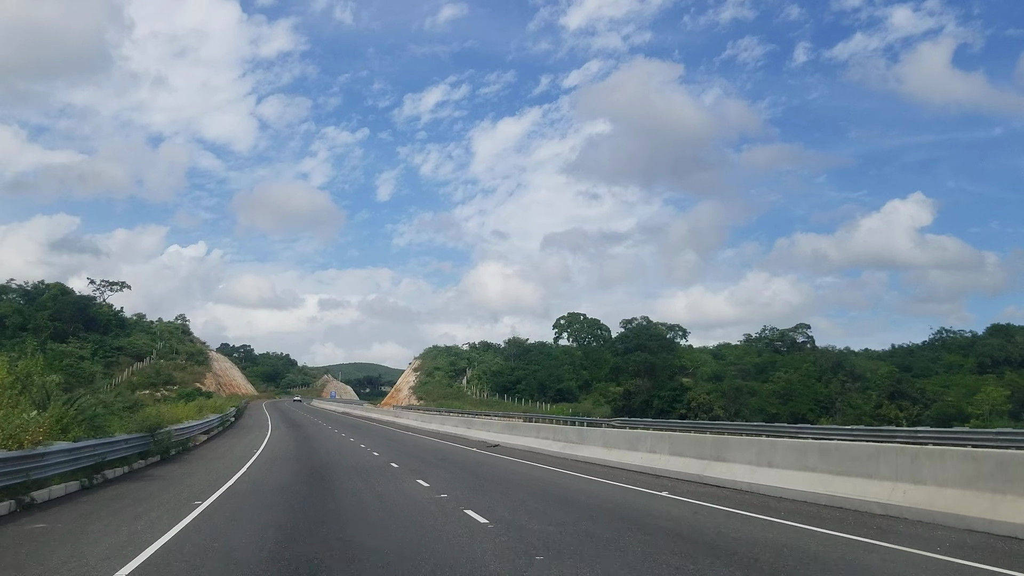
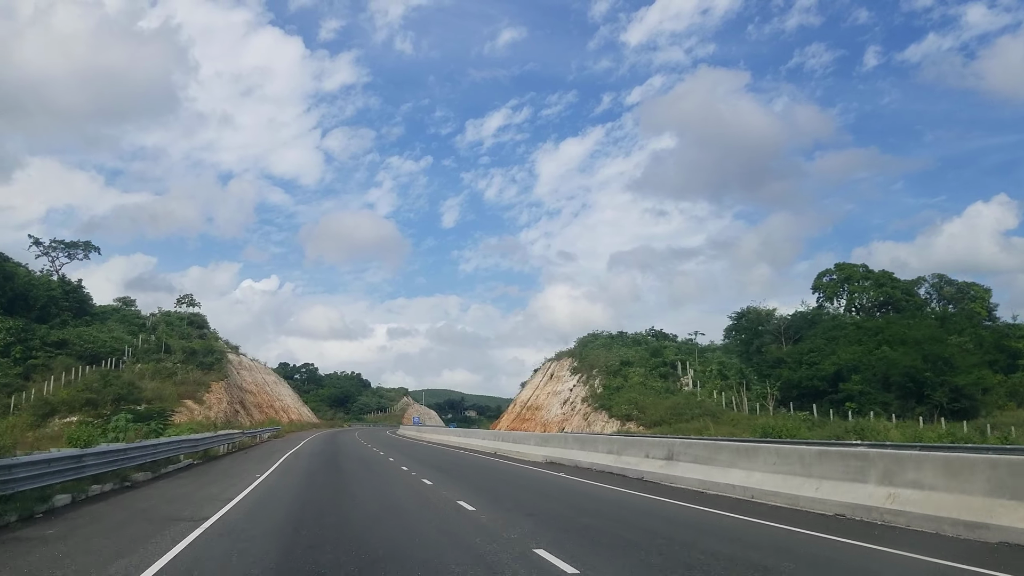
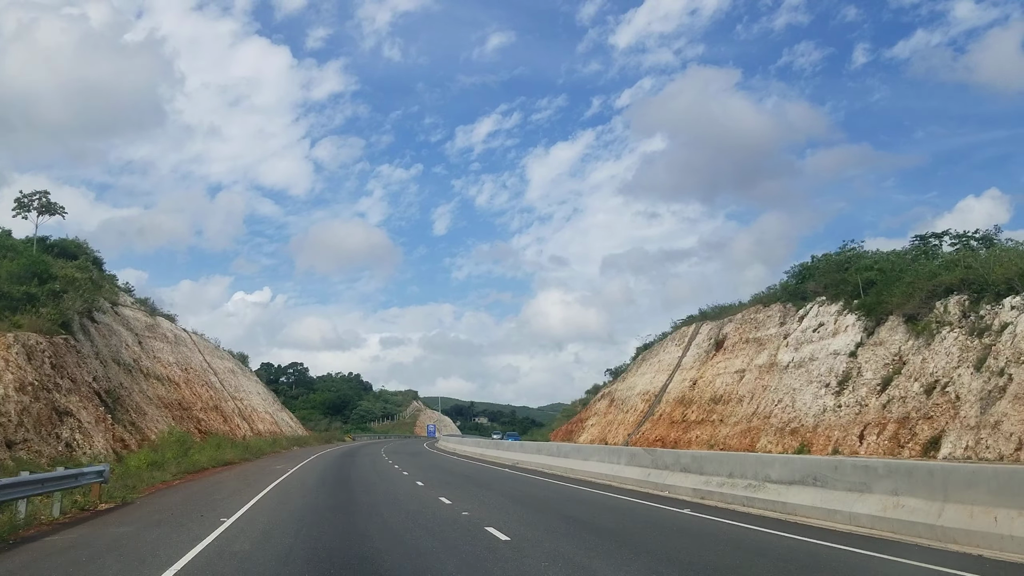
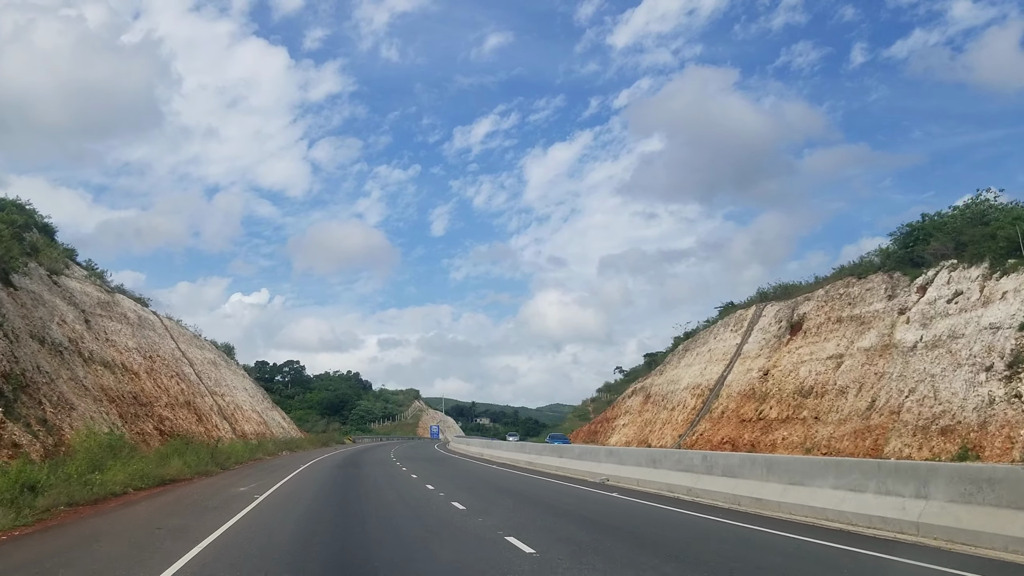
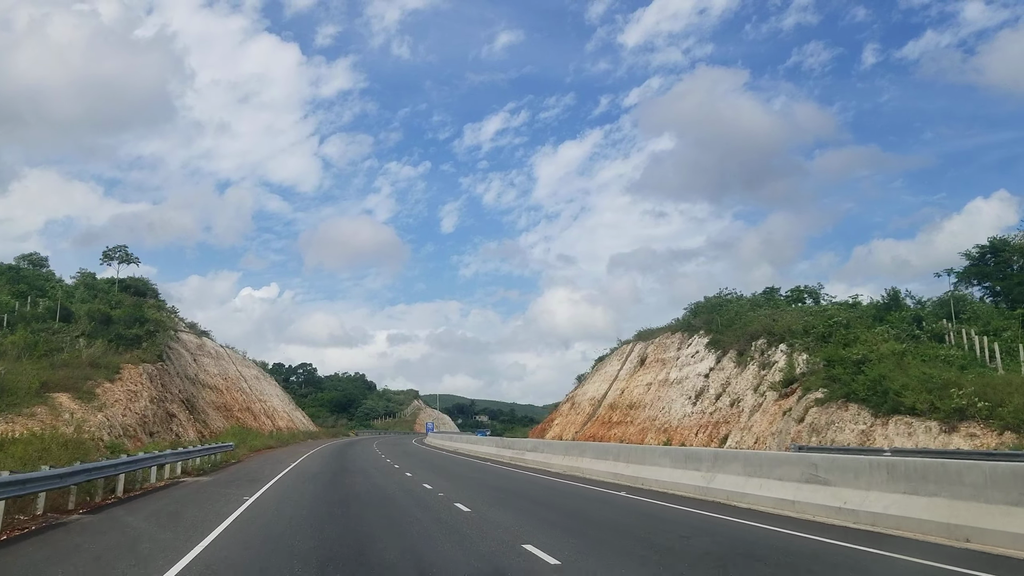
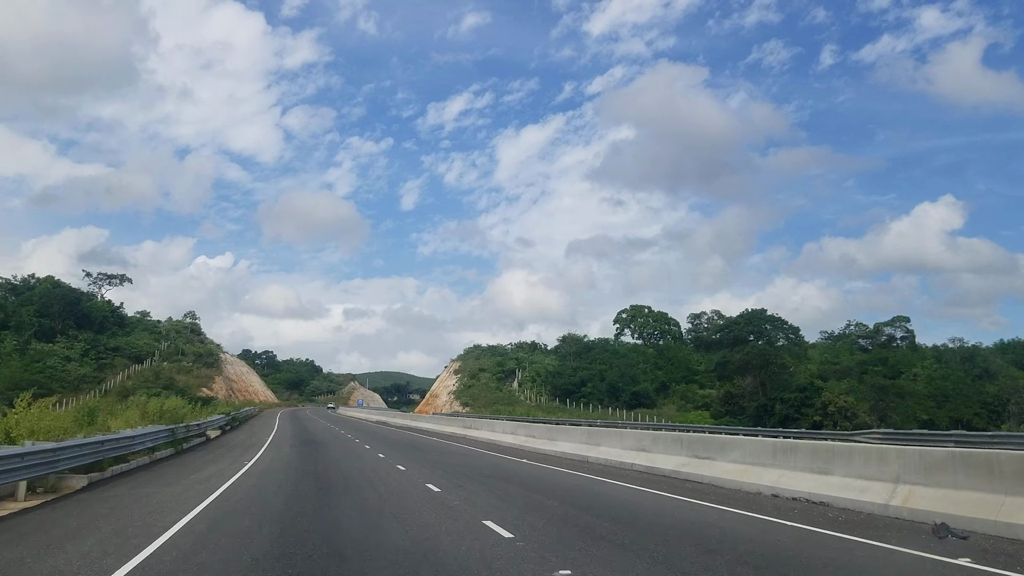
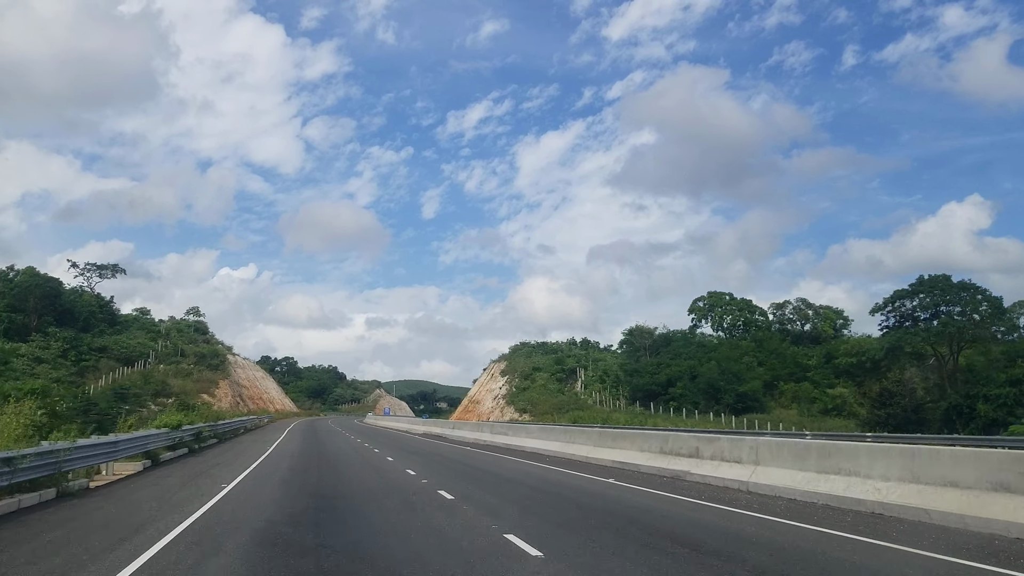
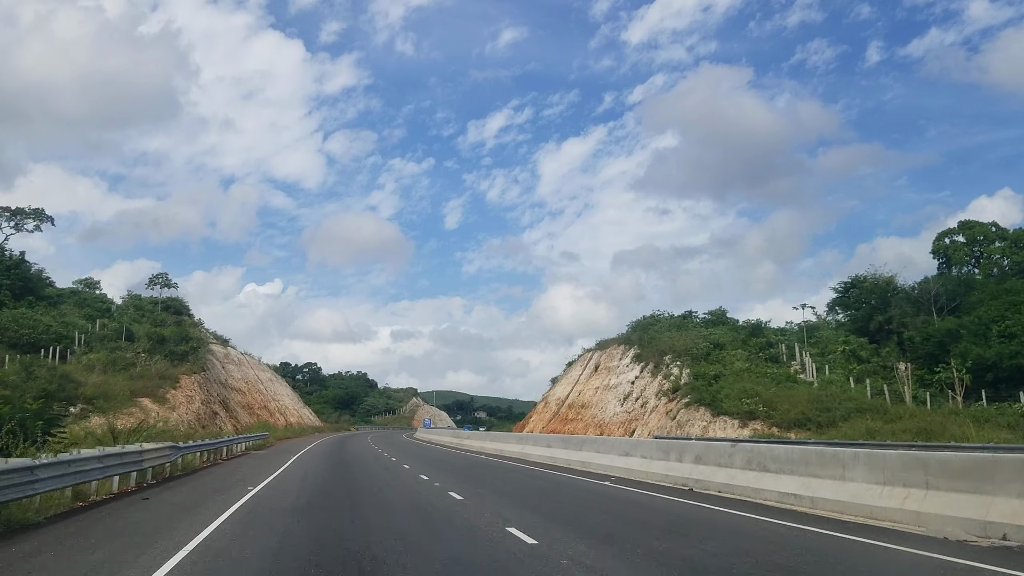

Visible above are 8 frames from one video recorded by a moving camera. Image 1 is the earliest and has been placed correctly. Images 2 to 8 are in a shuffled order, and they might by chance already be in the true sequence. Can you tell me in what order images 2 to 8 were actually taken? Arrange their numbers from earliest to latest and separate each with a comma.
6, 7, 2, 8, 5, 3, 4
